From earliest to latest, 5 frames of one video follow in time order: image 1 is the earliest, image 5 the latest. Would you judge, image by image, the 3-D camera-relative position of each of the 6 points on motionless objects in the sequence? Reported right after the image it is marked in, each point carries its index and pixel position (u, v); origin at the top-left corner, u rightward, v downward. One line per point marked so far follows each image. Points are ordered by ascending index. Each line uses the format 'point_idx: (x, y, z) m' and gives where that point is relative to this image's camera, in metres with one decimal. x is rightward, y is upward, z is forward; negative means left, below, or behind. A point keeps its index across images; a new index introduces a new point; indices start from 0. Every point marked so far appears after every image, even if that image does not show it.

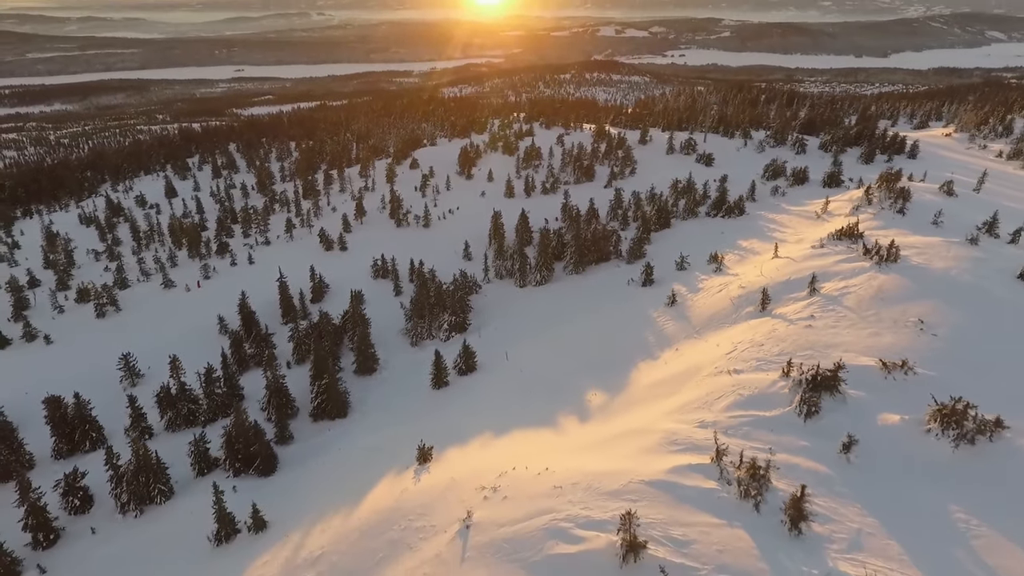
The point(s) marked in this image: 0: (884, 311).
0: (+8.7, -0.5, +12.7) m
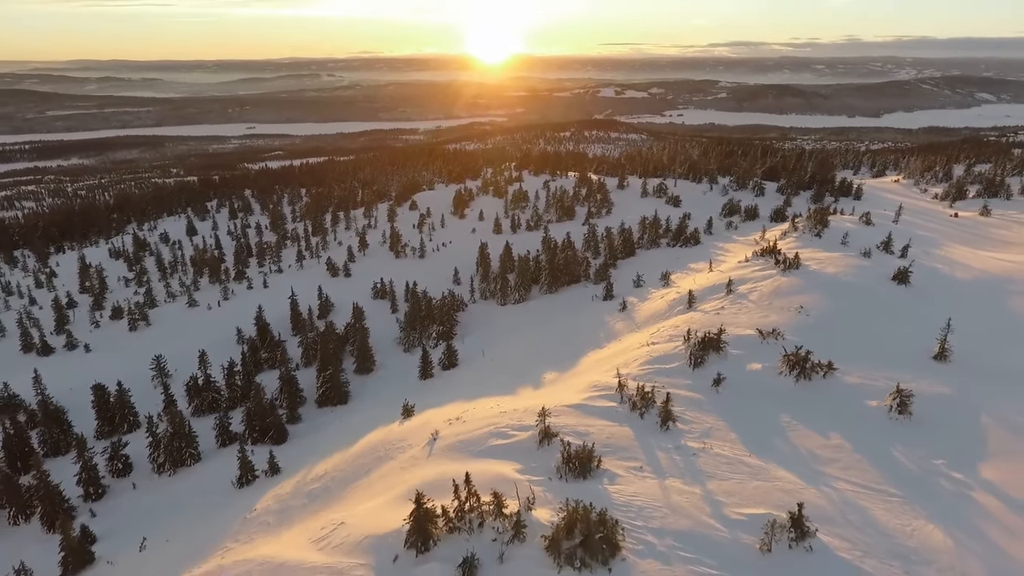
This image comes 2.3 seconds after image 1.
0: (+7.8, -0.4, +16.0) m
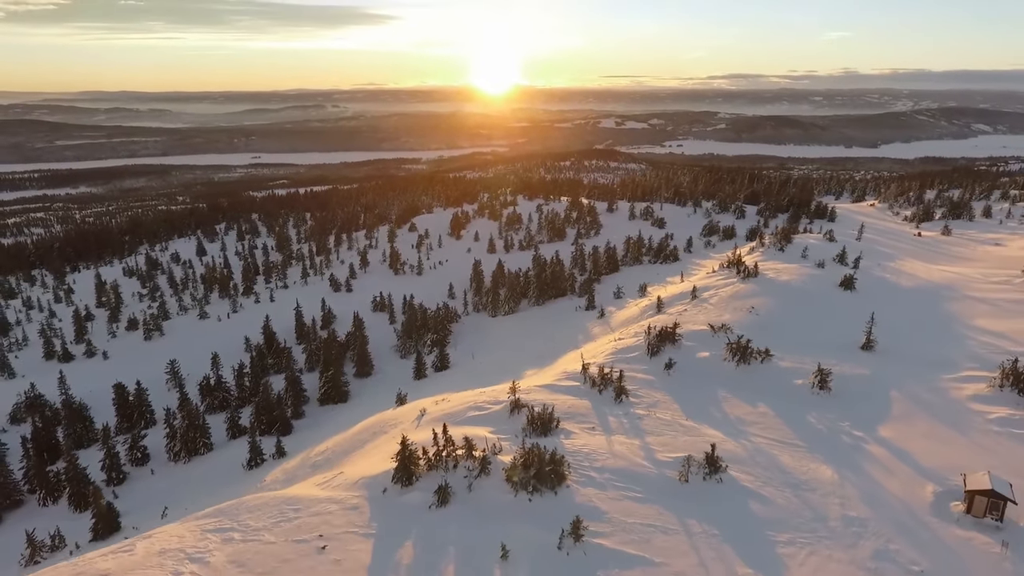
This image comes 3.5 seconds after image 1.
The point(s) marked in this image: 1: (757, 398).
0: (+7.3, -0.5, +17.9) m
1: (+5.6, -2.5, +12.3) m
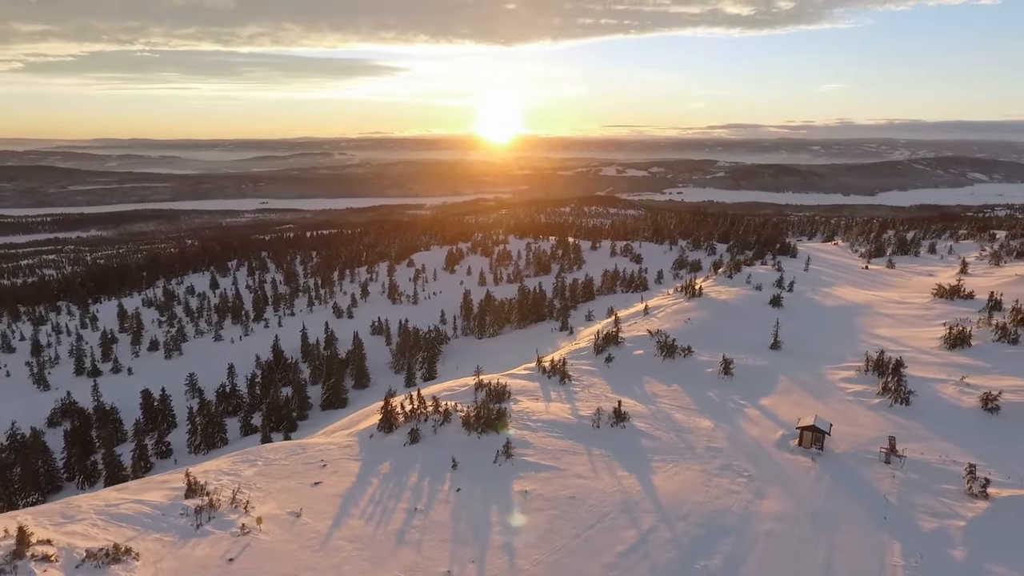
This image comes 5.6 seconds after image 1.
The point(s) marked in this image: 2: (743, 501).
0: (+6.3, -1.1, +21.1) m
1: (+4.6, -2.6, +15.4) m
2: (+4.0, -3.7, +9.5) m
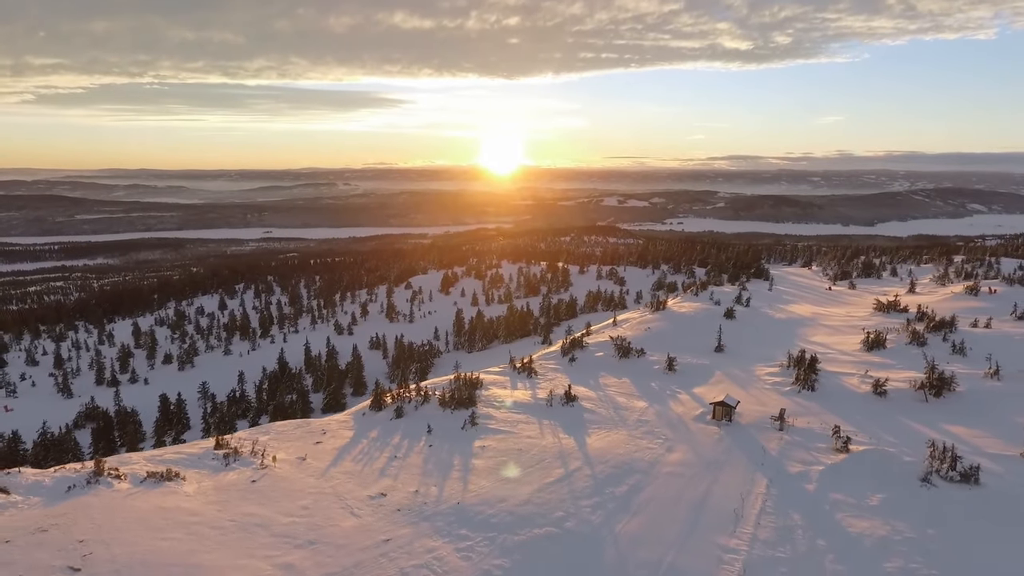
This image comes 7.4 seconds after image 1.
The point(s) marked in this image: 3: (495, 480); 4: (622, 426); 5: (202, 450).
0: (+5.5, -1.7, +23.7) m
1: (+3.7, -2.9, +18.0) m
2: (+3.1, -3.7, +12.0) m
3: (-0.3, -3.8, +10.6) m
4: (+2.7, -3.5, +13.5) m
5: (-7.0, -3.6, +12.2) m
